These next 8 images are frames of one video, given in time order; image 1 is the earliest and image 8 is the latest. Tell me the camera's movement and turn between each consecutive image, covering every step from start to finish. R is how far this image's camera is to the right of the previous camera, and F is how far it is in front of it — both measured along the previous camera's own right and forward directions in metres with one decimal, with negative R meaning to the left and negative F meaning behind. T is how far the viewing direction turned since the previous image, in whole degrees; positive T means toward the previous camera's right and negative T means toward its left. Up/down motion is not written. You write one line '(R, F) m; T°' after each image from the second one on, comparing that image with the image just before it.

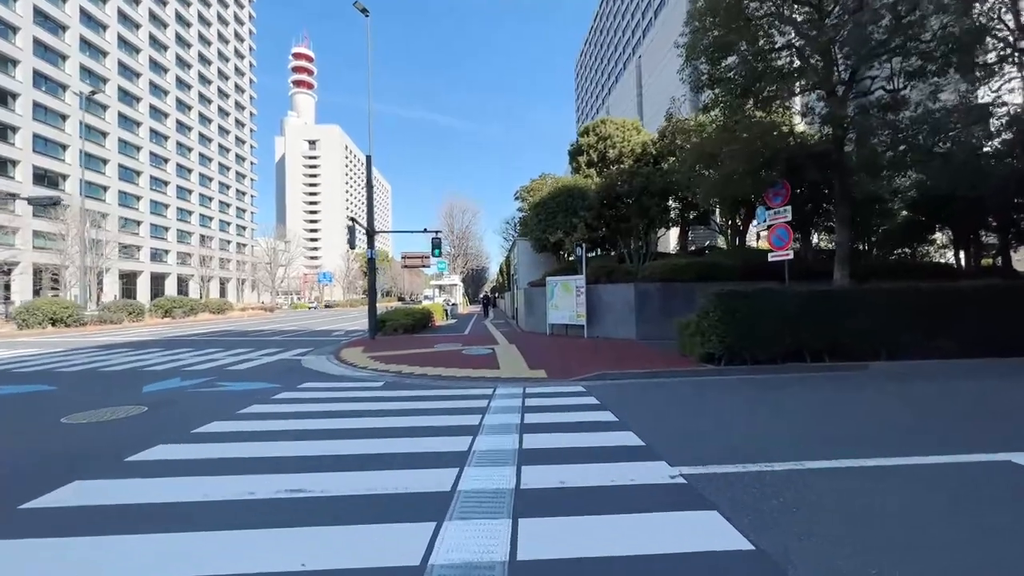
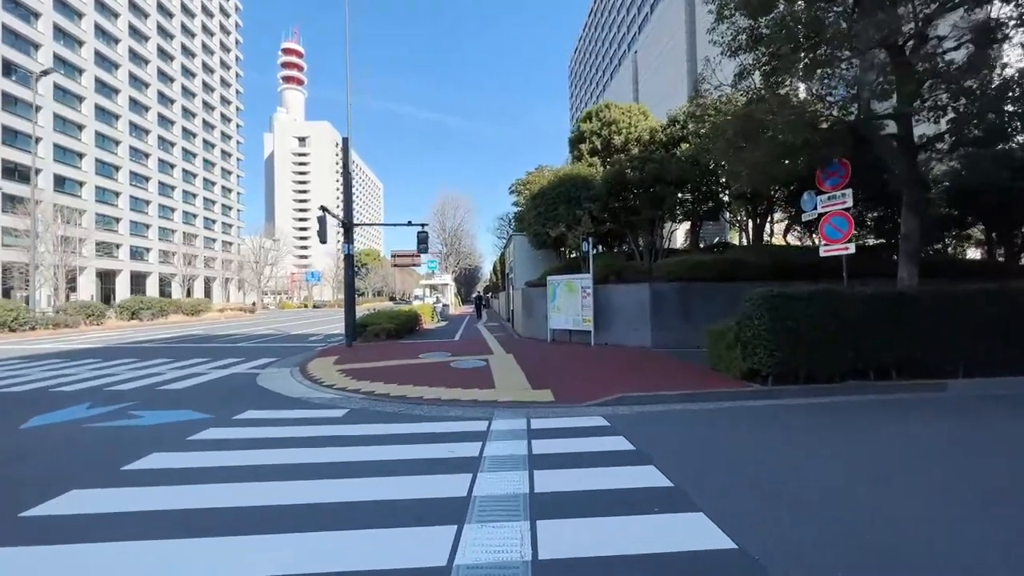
(-0.1, +2.3) m; +1°
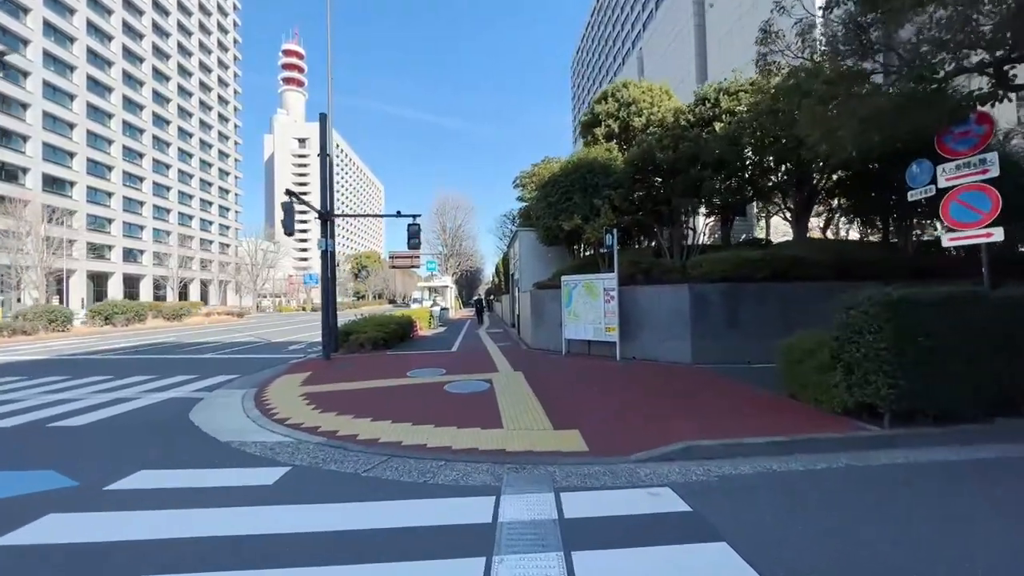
(-0.2, +2.7) m; 0°
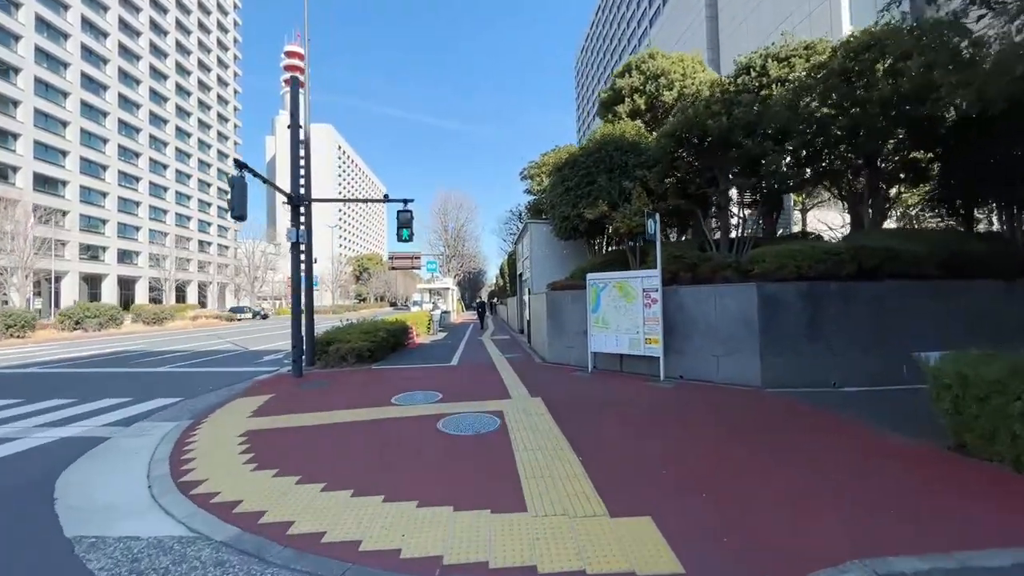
(-0.3, +2.8) m; 0°
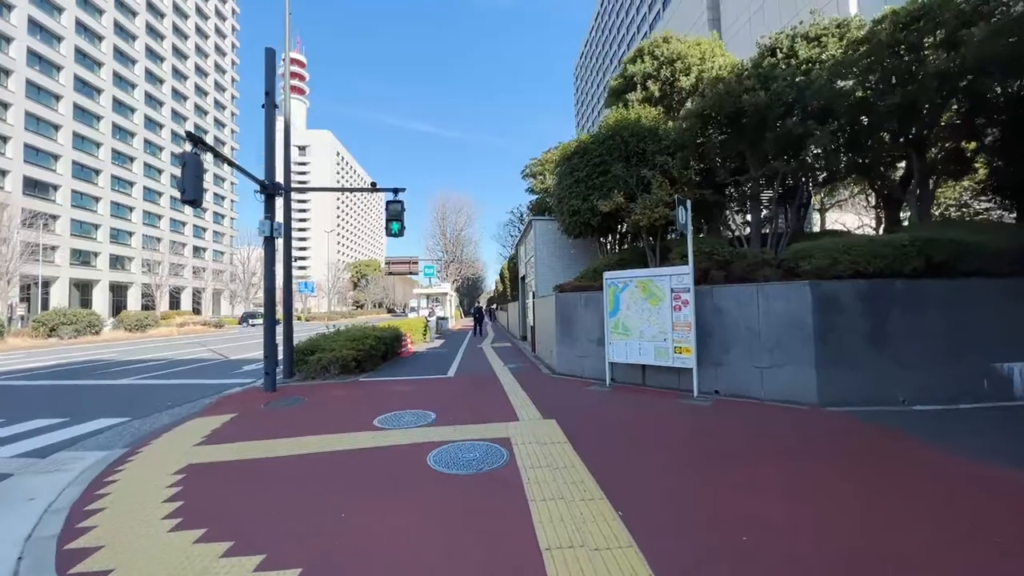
(-0.2, +1.5) m; 0°
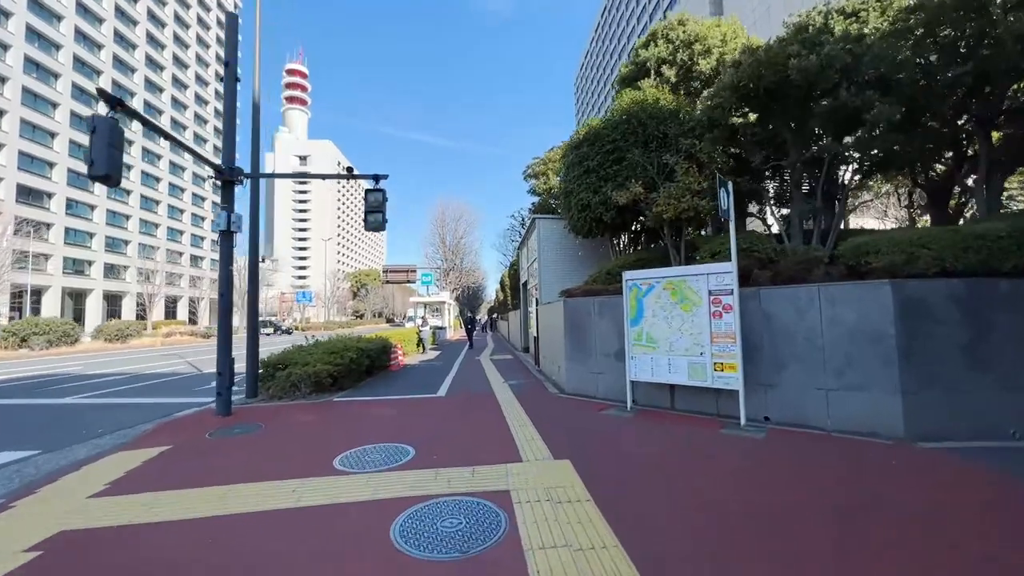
(0.0, +1.7) m; 0°
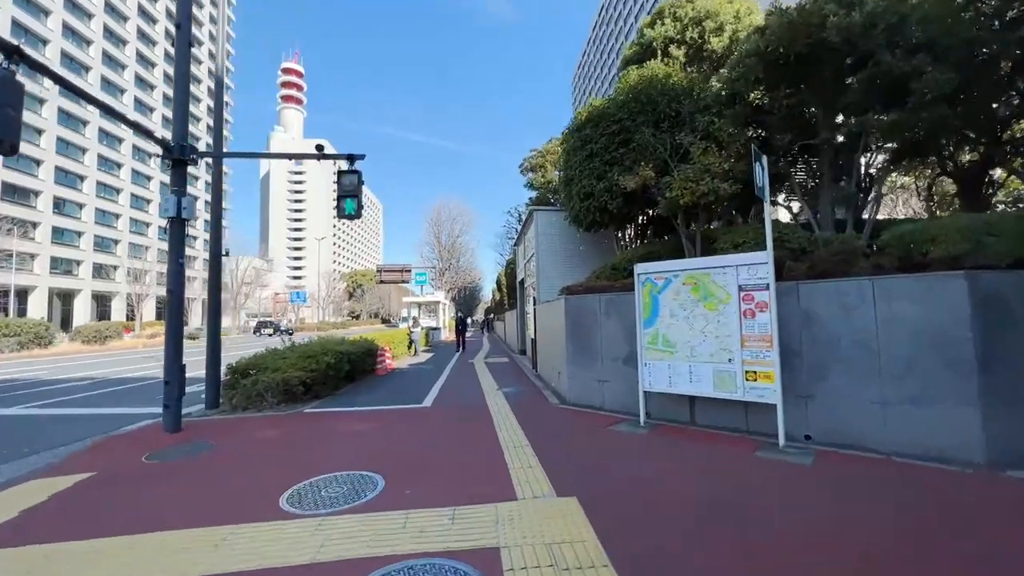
(+0.1, +1.2) m; 0°
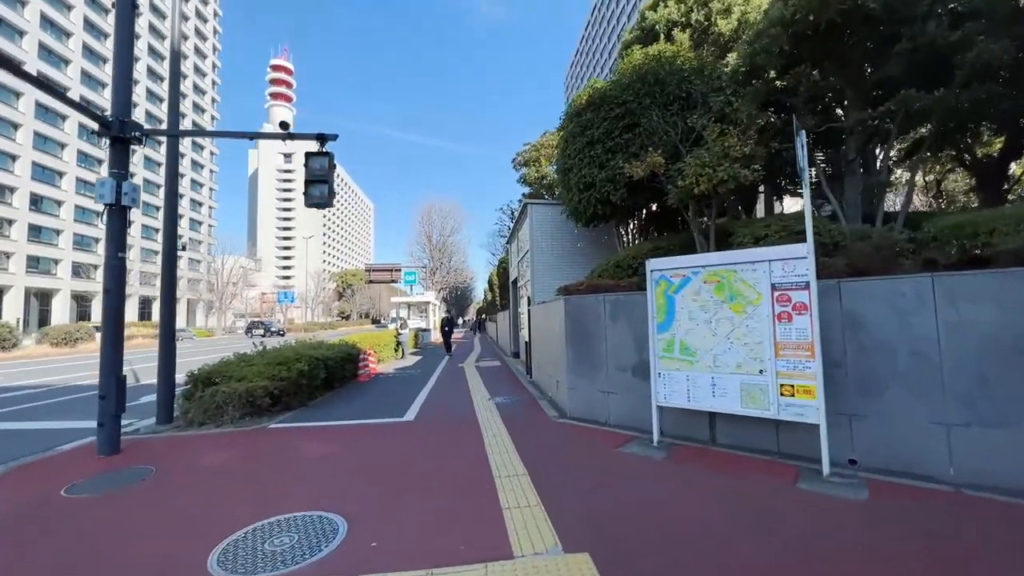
(0.0, +1.0) m; +1°
